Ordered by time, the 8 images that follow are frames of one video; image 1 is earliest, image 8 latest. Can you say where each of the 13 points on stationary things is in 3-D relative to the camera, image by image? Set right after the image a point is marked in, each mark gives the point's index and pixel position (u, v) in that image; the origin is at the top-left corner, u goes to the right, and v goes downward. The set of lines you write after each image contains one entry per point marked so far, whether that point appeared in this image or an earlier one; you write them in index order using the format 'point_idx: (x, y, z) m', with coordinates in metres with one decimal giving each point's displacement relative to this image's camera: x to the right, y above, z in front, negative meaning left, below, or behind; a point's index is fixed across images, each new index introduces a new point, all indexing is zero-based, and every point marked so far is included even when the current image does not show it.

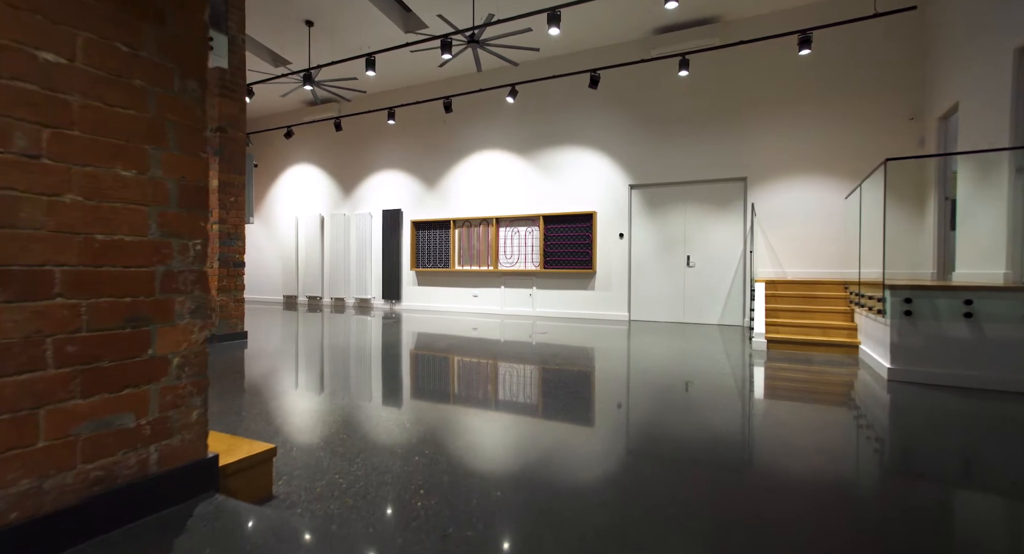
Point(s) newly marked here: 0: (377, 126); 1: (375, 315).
0: (-2.6, +2.9, +9.5) m
1: (-2.5, -0.7, +9.1) m
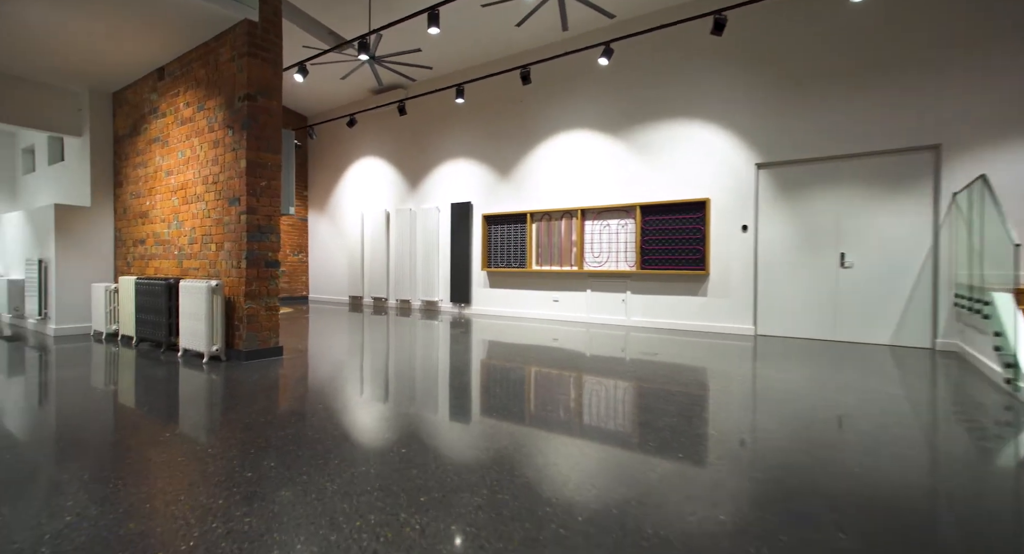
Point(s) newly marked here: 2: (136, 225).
0: (-1.1, +2.9, +8.6) m
1: (-1.2, -0.7, +8.2) m
2: (-3.9, +0.5, +5.1) m
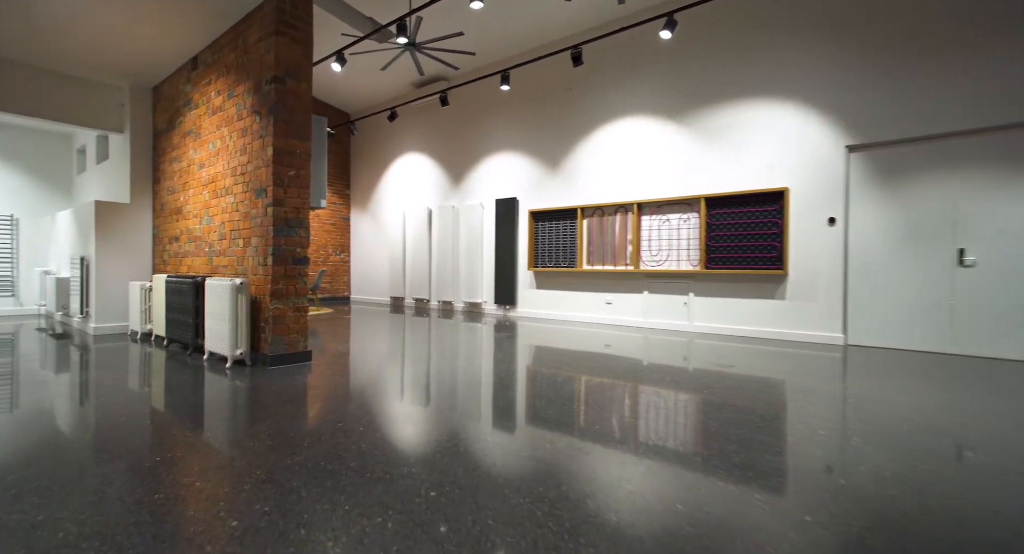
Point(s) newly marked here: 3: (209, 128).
0: (-0.3, +2.9, +8.1) m
1: (-0.4, -0.7, +7.7) m
2: (-3.4, +0.6, +5.0) m
3: (-2.7, +1.3, +4.3) m
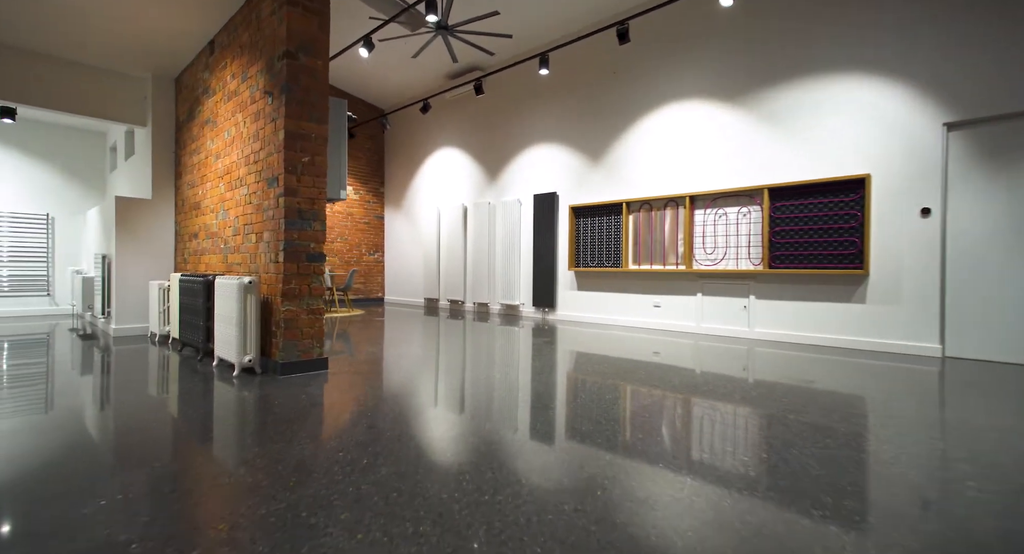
0: (+0.3, +2.9, +7.6) m
1: (+0.2, -0.7, +7.2) m
2: (-3.1, +0.6, +4.7) m
3: (-2.4, +1.3, +4.0) m
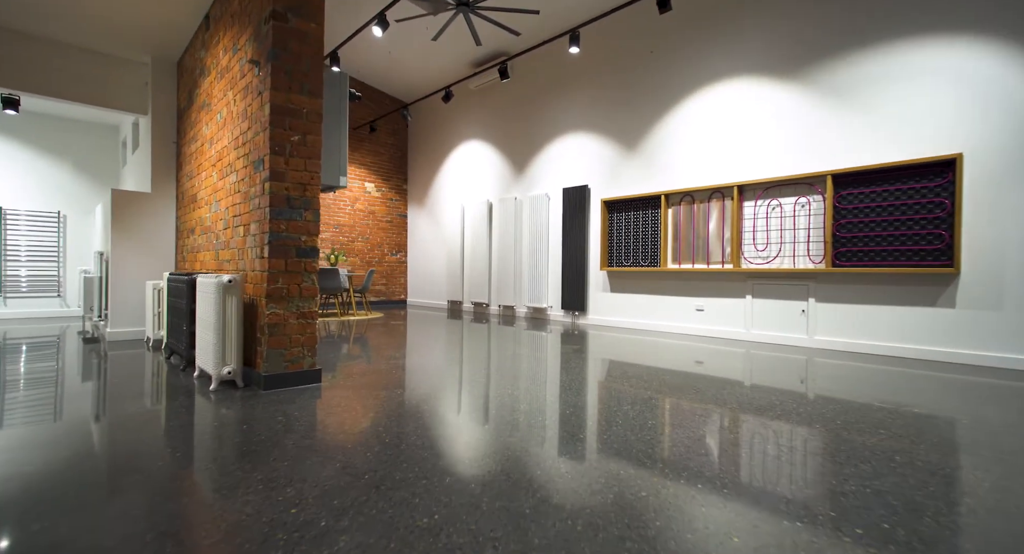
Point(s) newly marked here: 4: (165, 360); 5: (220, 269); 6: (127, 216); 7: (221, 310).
0: (+0.7, +2.9, +7.1) m
1: (+0.5, -0.7, +6.7) m
2: (-2.9, +0.6, +4.3) m
3: (-2.2, +1.3, +3.6) m
4: (-2.9, -0.7, +4.1) m
5: (-2.1, +0.1, +3.6) m
6: (-3.5, +0.5, +4.5) m
7: (-1.6, -0.2, +2.8) m
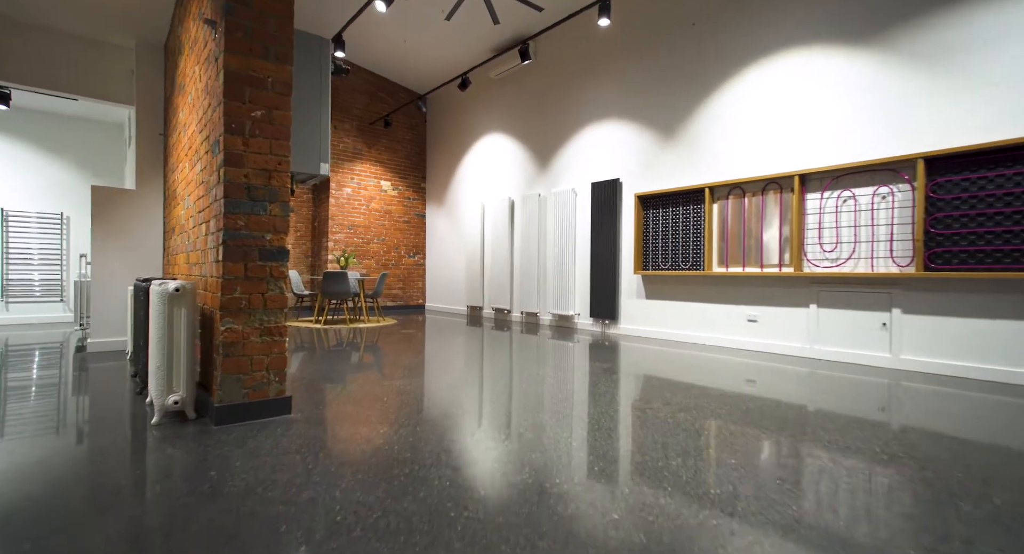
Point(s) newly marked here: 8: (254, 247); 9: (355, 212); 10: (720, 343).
0: (+1.0, +2.8, +6.4) m
1: (+0.8, -0.8, +6.0) m
2: (-2.7, +0.5, +3.9) m
3: (-2.1, +1.3, +3.2) m
4: (-2.7, -0.7, +3.7) m
5: (-2.0, 0.0, +3.1) m
6: (-3.4, +0.5, +4.1) m
7: (-1.6, -0.2, +2.3) m
8: (-1.2, +0.1, +2.3) m
9: (-2.9, +1.2, +9.0) m
10: (+2.1, -0.7, +5.1) m
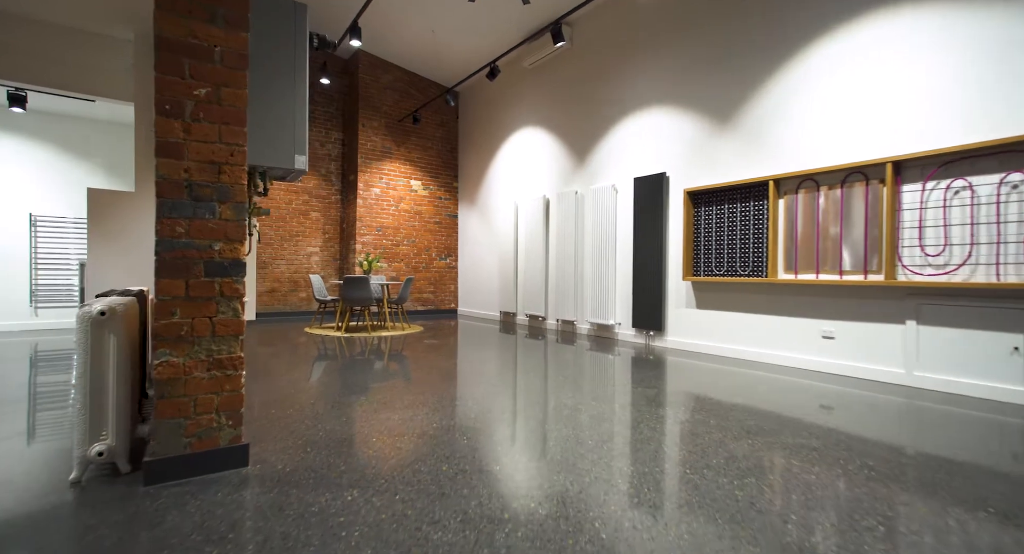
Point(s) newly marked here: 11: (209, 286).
0: (+1.4, +2.8, +5.8) m
1: (+1.2, -0.8, +5.3) m
2: (-2.5, +0.5, +3.6) m
3: (-2.0, +1.2, +2.8) m
4: (-2.6, -0.8, +3.3) m
5: (-1.9, -0.1, +2.7) m
6: (-3.2, +0.4, +3.8) m
7: (-1.5, -0.3, +1.8) m
8: (-1.2, +0.1, +1.8) m
9: (-2.3, +1.1, +8.7) m
10: (+2.4, -0.7, +4.3) m
11: (-1.1, 0.0, +1.9) m
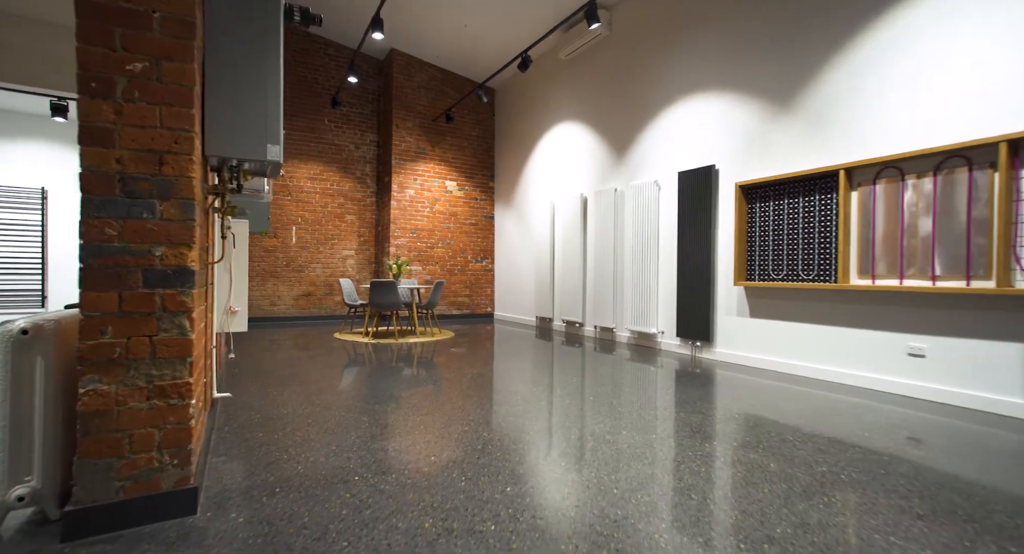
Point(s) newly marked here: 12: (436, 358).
0: (+1.7, +2.7, +5.2) m
1: (+1.5, -0.9, +4.8) m
2: (-2.4, +0.4, +3.4) m
3: (-1.9, +1.2, +2.5) m
4: (-2.4, -0.8, +3.1) m
5: (-1.8, -0.1, +2.5) m
6: (-3.0, +0.4, +3.7) m
7: (-1.6, -0.3, +1.6) m
8: (-1.2, 0.0, +1.5) m
9: (-1.6, +1.1, +8.5) m
10: (+2.6, -0.8, +3.7) m
11: (-1.1, -0.1, +1.6) m
12: (-1.0, -1.0, +5.9) m
